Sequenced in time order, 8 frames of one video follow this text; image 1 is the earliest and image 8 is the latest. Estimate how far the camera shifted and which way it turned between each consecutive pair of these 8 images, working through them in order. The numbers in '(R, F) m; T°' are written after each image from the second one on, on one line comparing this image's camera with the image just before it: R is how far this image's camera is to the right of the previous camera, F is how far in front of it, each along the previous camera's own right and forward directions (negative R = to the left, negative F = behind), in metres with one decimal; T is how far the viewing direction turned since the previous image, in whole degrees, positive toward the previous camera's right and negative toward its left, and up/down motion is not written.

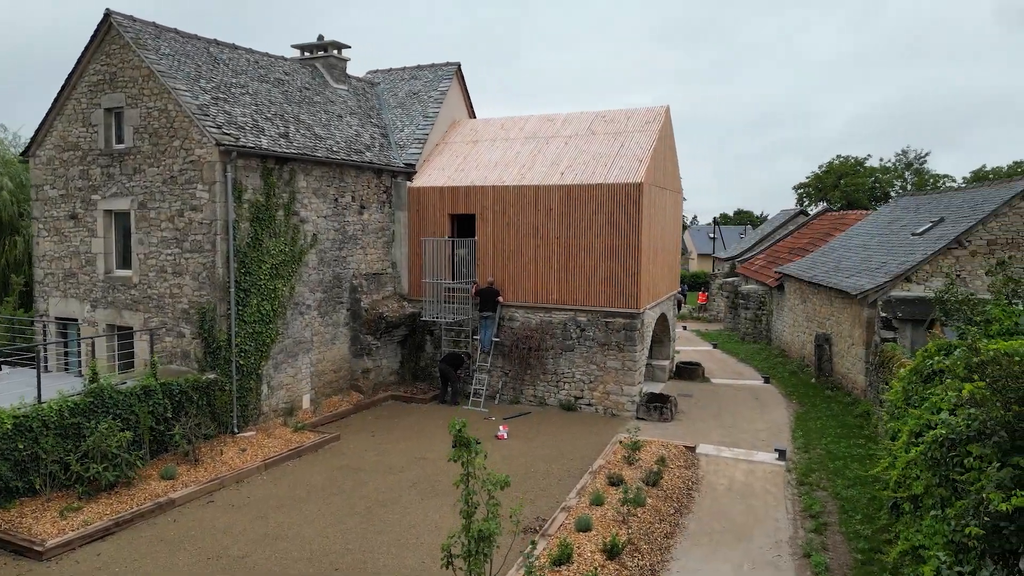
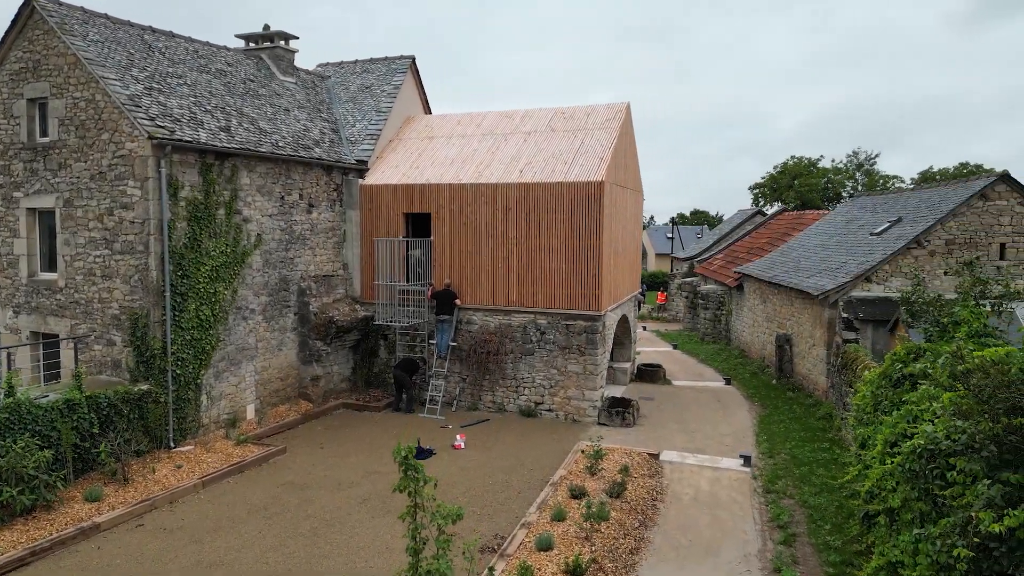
(0.0, +0.5) m; +3°
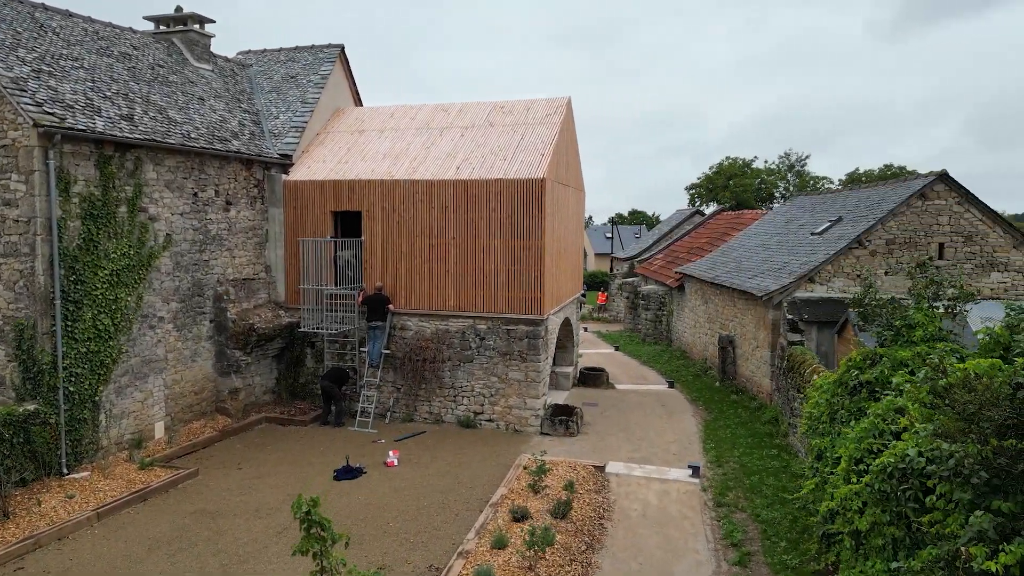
(+0.1, +0.7) m; +5°
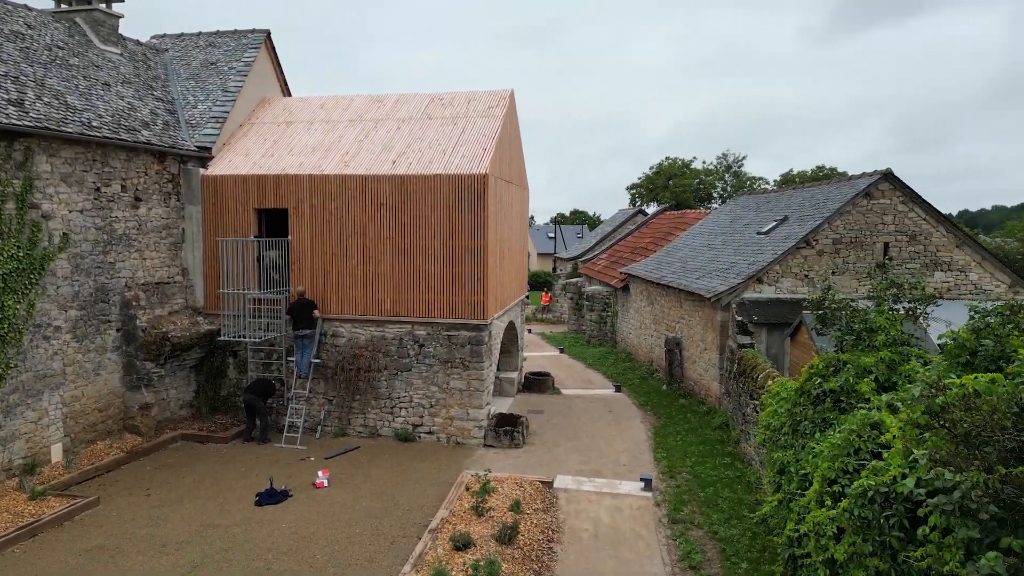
(0.0, +0.7) m; +5°
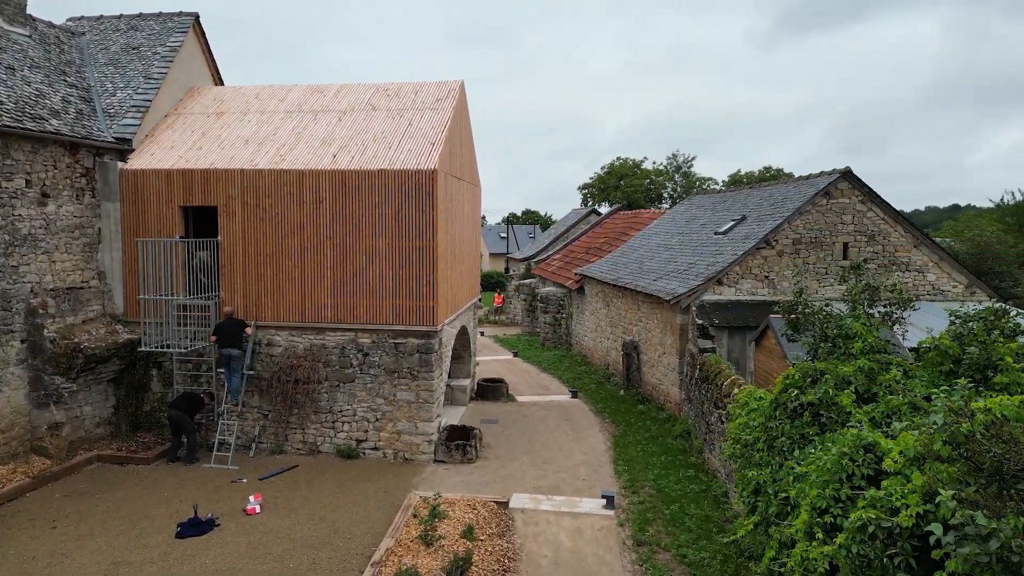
(0.0, +0.7) m; +4°
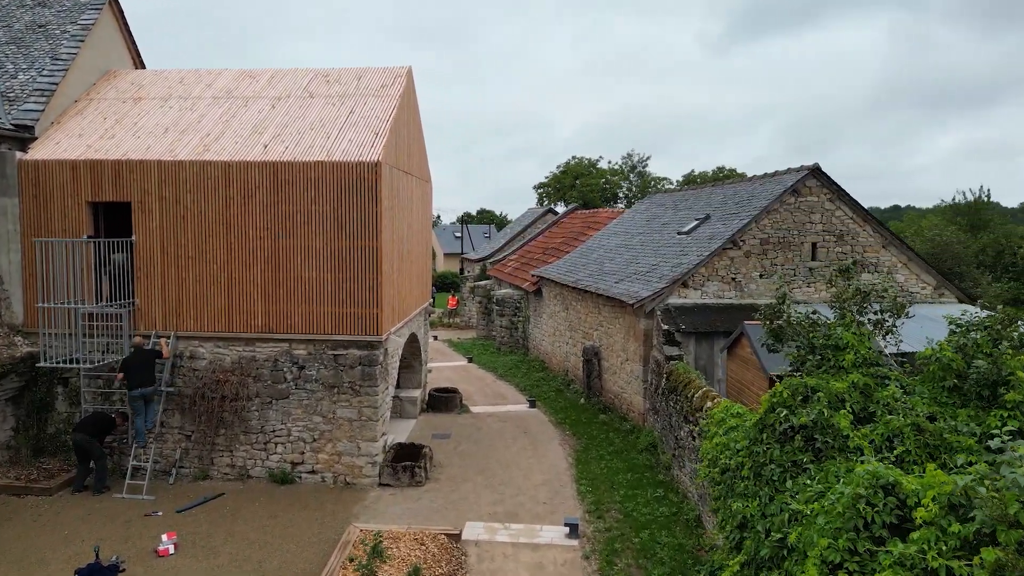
(0.0, +0.9) m; +4°
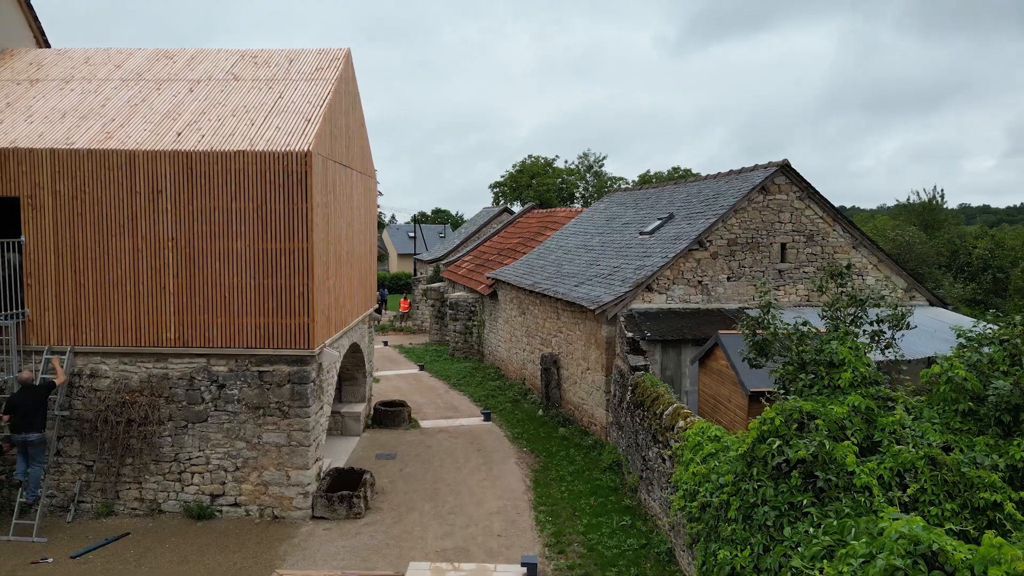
(+0.1, +0.9) m; +3°
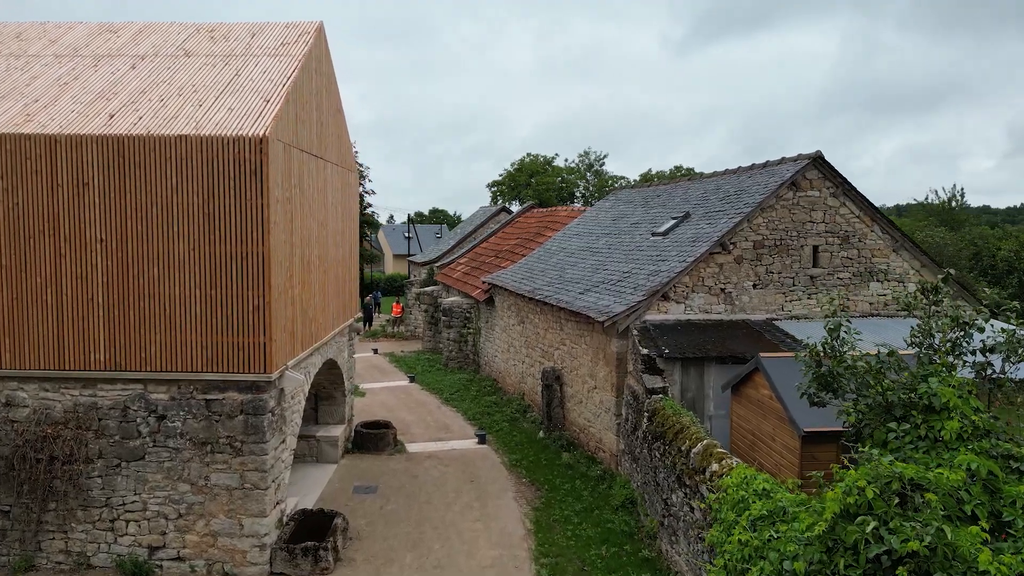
(0.0, +1.3) m; 0°
